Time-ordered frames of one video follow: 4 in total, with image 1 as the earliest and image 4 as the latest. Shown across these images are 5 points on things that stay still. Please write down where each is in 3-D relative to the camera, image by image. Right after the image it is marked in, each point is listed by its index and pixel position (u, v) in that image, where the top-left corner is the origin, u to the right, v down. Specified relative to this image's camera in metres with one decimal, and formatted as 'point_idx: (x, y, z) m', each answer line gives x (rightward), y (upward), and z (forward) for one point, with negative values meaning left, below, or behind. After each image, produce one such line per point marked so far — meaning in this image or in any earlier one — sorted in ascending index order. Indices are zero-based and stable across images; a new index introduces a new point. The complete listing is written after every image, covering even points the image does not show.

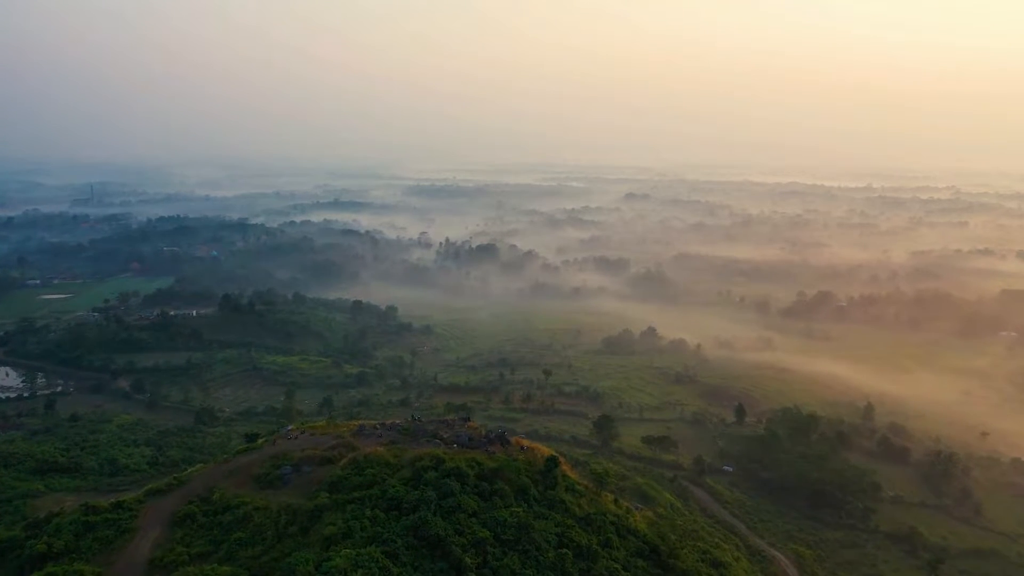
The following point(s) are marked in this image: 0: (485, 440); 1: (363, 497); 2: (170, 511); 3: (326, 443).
0: (-0.8, -4.7, +19.2) m
1: (-3.7, -5.2, +15.8) m
2: (-9.3, -6.1, +17.2) m
3: (-5.8, -4.9, +19.8) m
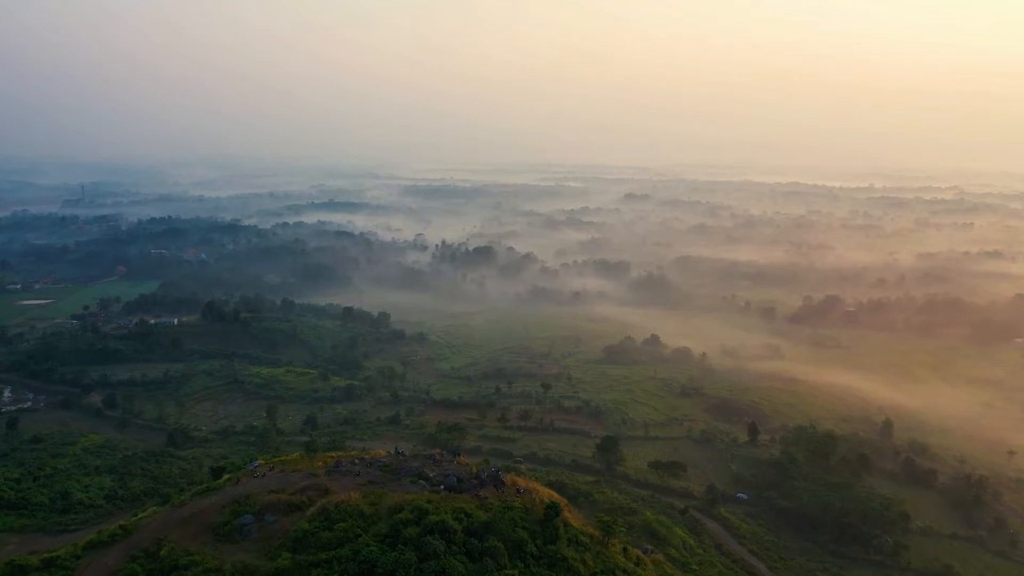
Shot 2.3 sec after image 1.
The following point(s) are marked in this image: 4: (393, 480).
0: (-1.0, -5.2, +16.9) m
1: (-3.9, -5.8, +13.4) m
2: (-9.5, -6.6, +14.8) m
3: (-6.0, -5.4, +17.5) m
4: (-3.3, -5.3, +17.3) m
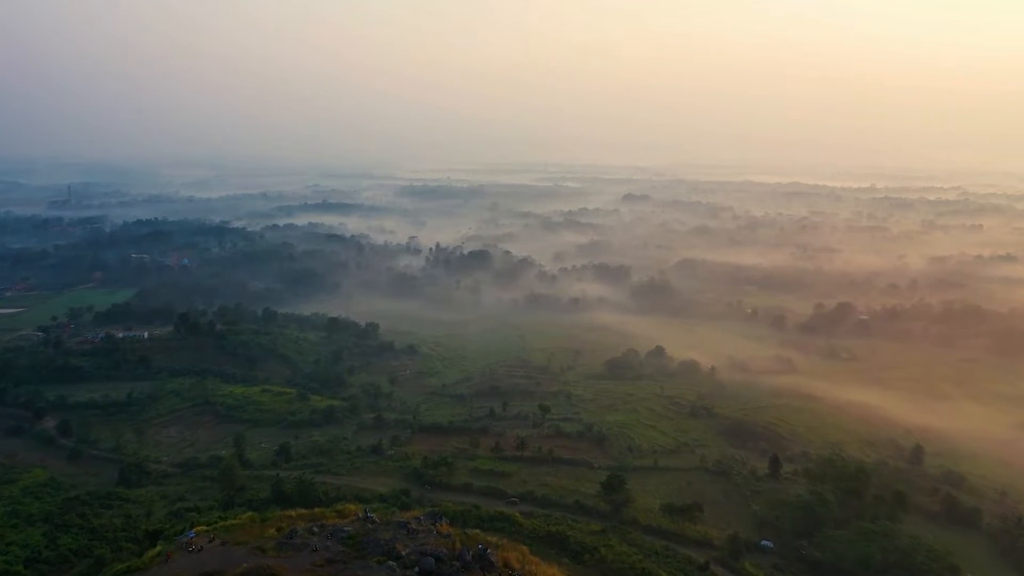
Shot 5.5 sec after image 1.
0: (-1.2, -6.0, +13.6) m
1: (-4.0, -6.5, +10.1) m
2: (-9.6, -7.4, +11.5) m
3: (-6.2, -6.2, +14.2) m
4: (-3.5, -6.0, +14.0) m
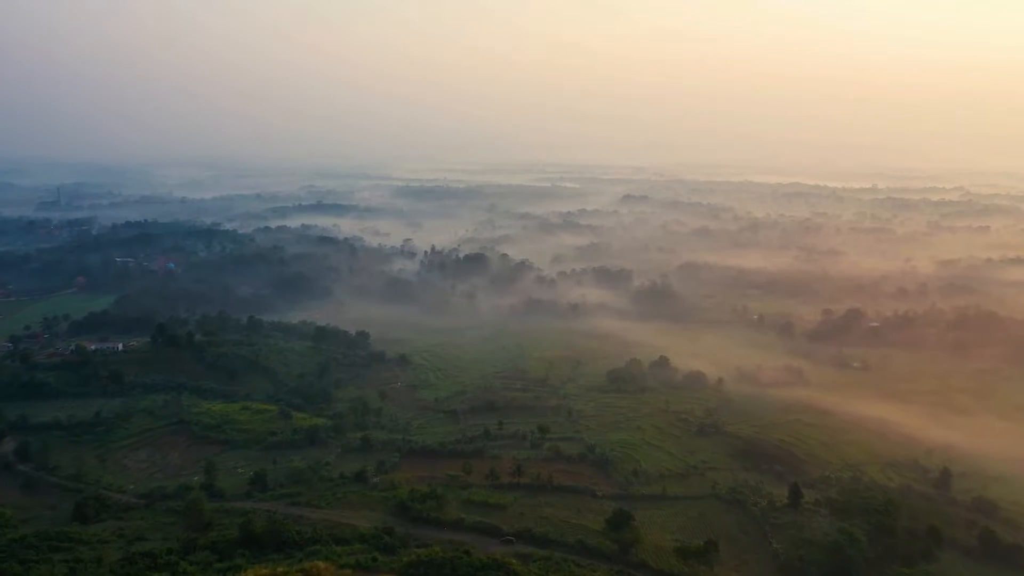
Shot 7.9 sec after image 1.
0: (-1.3, -6.6, +11.1) m
1: (-4.1, -7.1, +7.6) m
2: (-9.7, -8.0, +9.0) m
3: (-6.3, -6.7, +11.7) m
4: (-3.6, -6.6, +11.5) m
